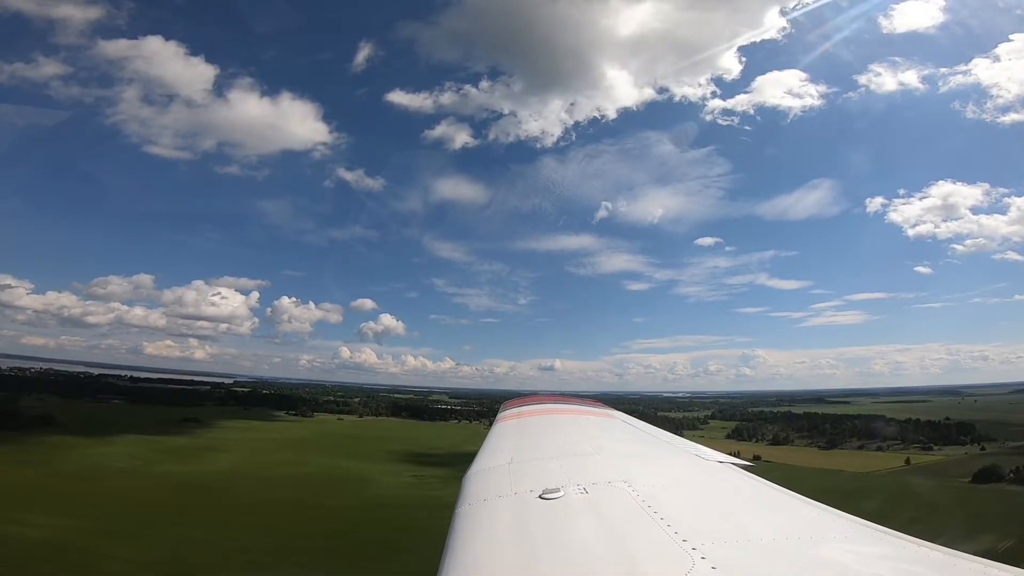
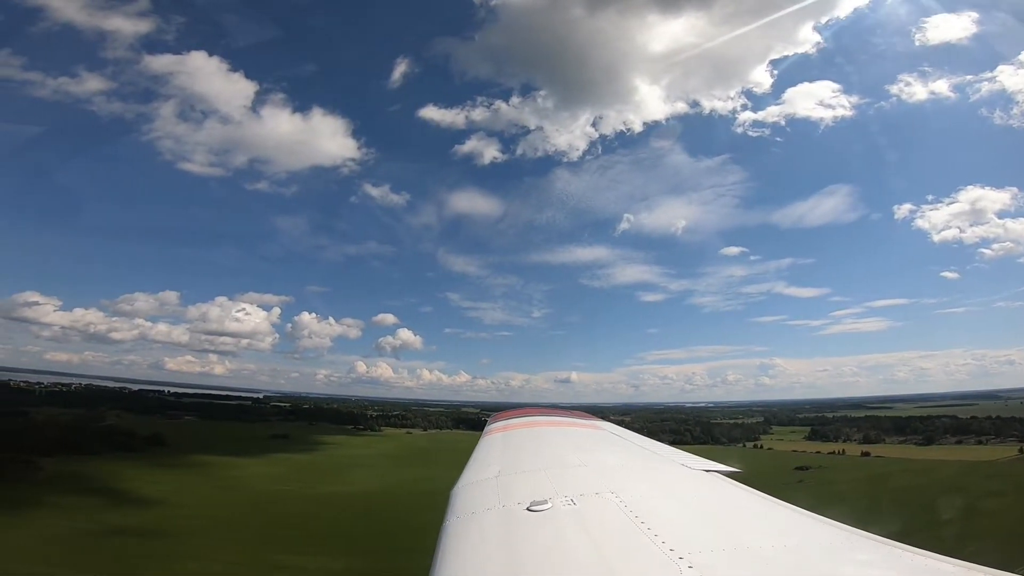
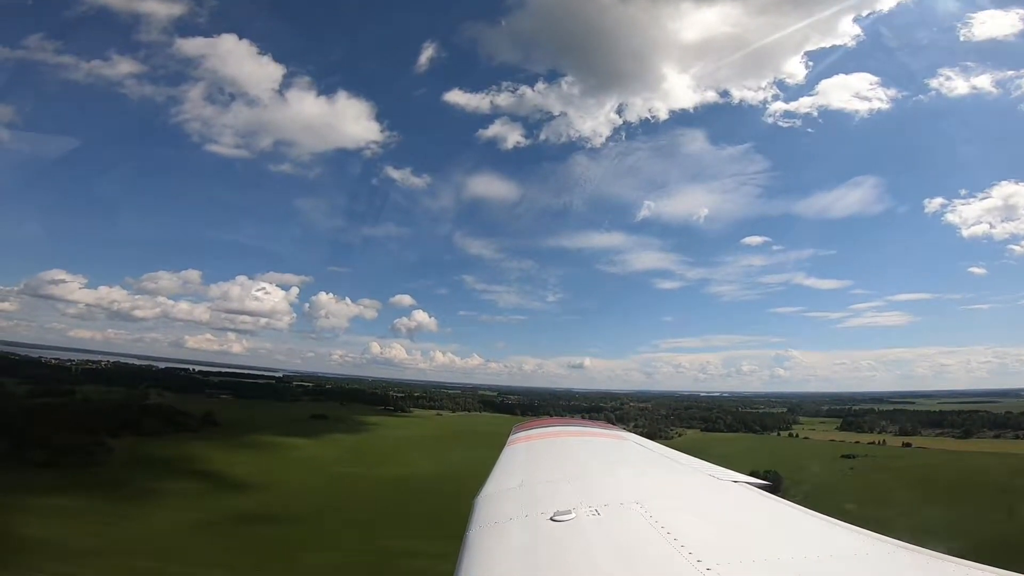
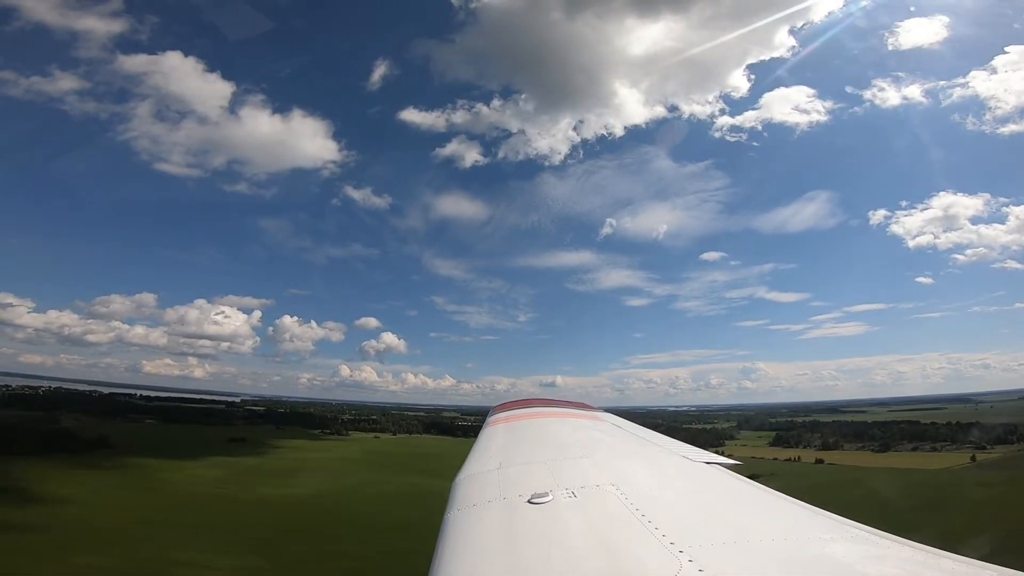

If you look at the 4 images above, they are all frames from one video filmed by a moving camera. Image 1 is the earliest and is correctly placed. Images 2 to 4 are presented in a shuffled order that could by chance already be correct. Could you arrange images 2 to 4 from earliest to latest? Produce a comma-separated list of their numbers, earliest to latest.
4, 2, 3
